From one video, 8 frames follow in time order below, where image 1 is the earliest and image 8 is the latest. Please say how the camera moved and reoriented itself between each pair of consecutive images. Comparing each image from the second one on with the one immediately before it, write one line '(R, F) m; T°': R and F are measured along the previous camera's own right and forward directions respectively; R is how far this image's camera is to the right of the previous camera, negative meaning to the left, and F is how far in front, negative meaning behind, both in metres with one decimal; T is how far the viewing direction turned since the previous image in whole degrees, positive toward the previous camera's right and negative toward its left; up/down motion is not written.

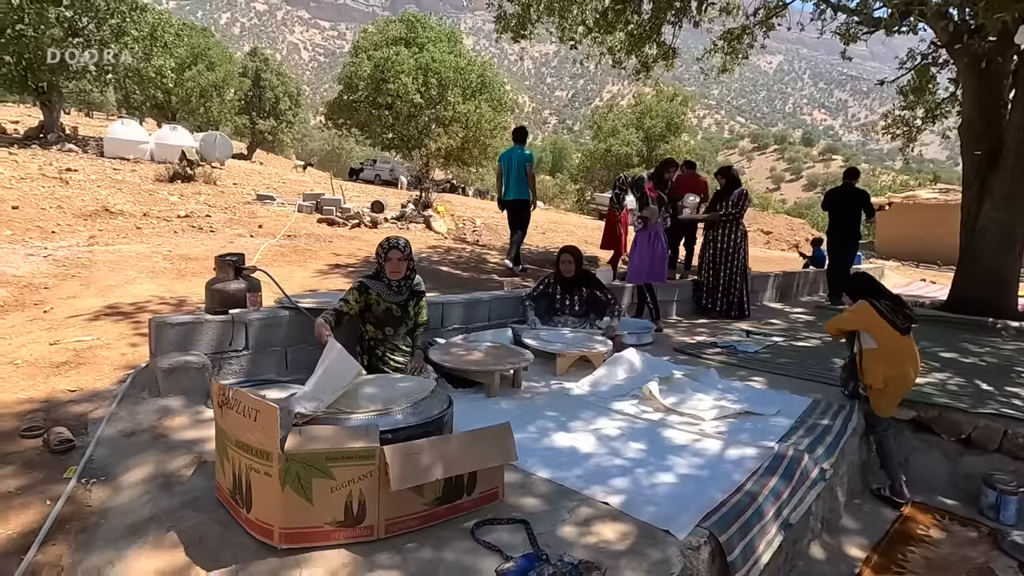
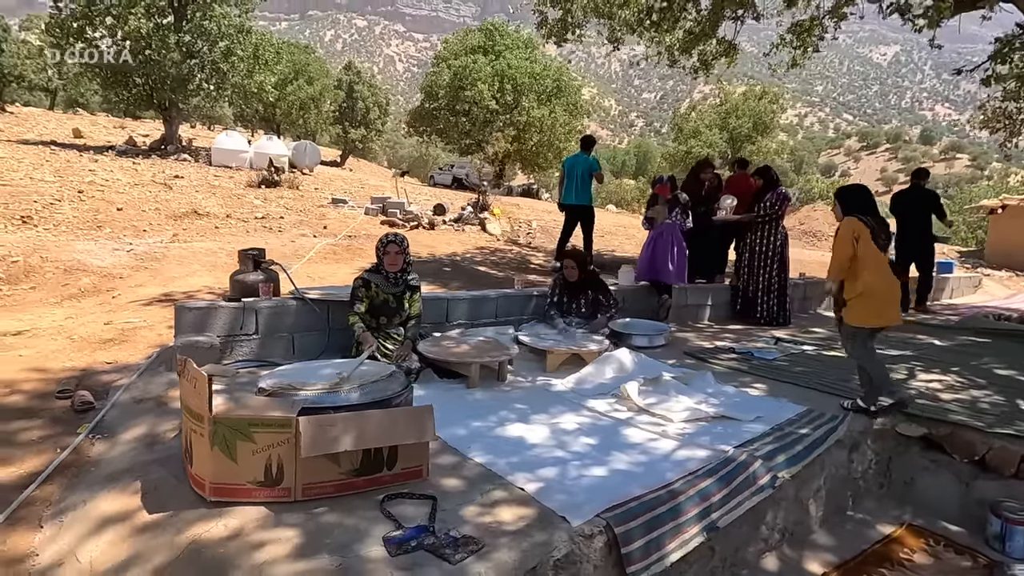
(+0.7, -0.1) m; -9°
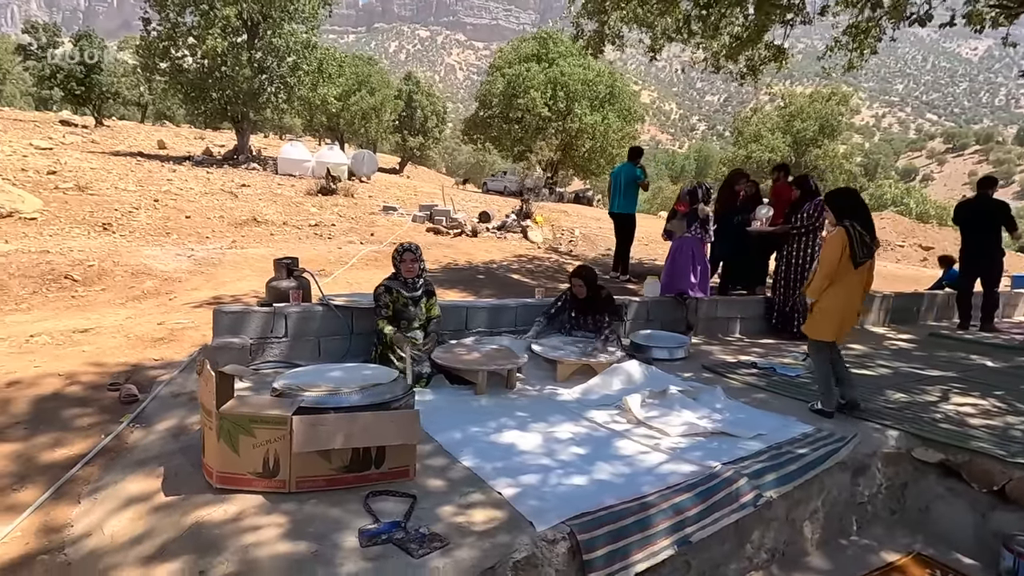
(+0.3, -0.1) m; -6°
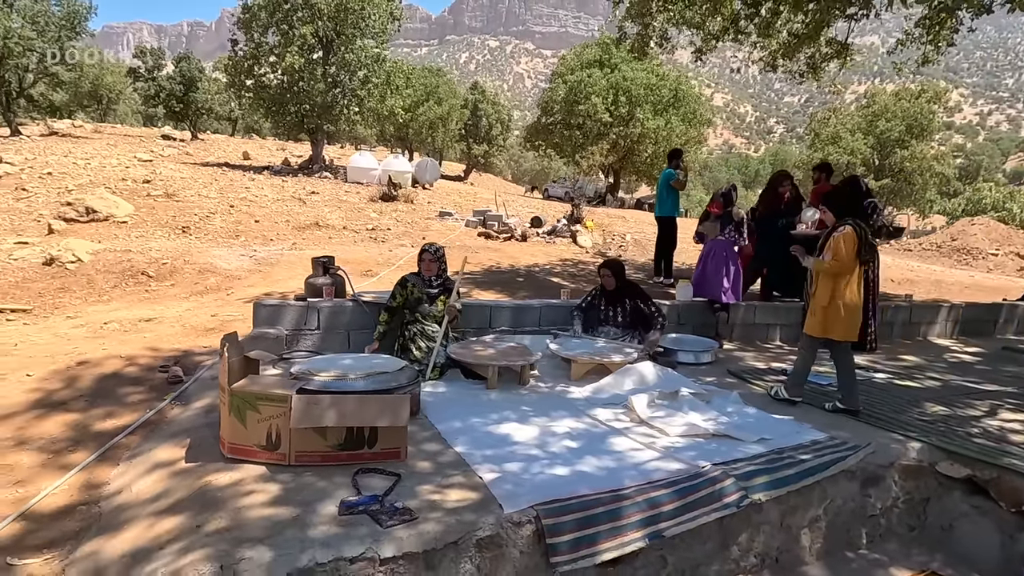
(+0.4, -0.1) m; -7°
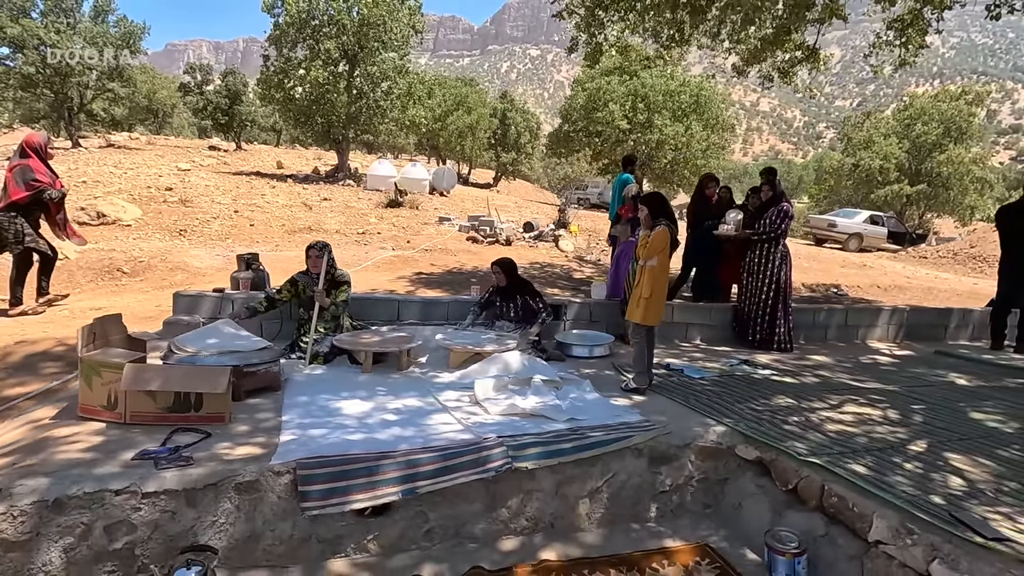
(+1.4, -0.3) m; -4°
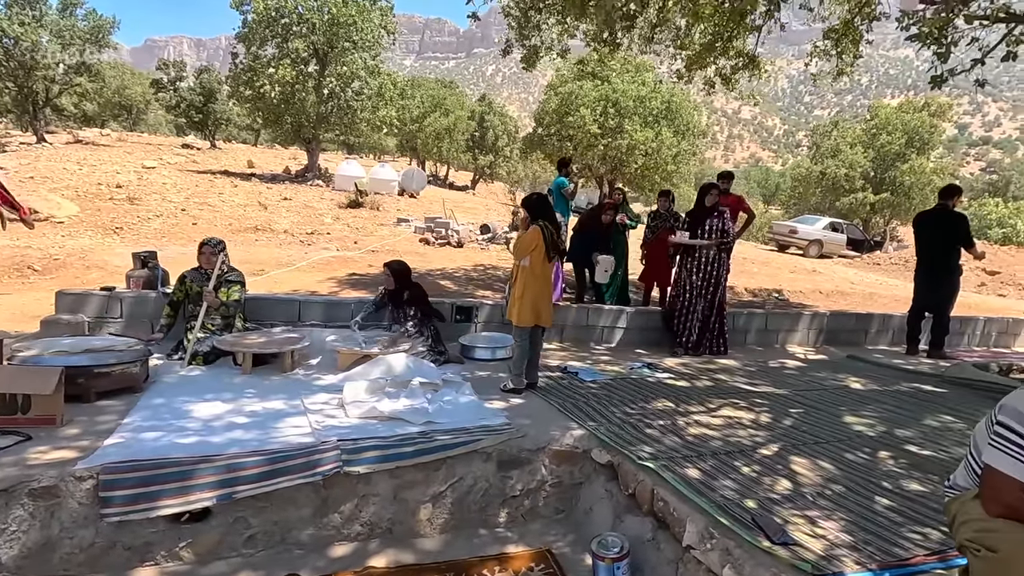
(+0.8, 0.0) m; +2°
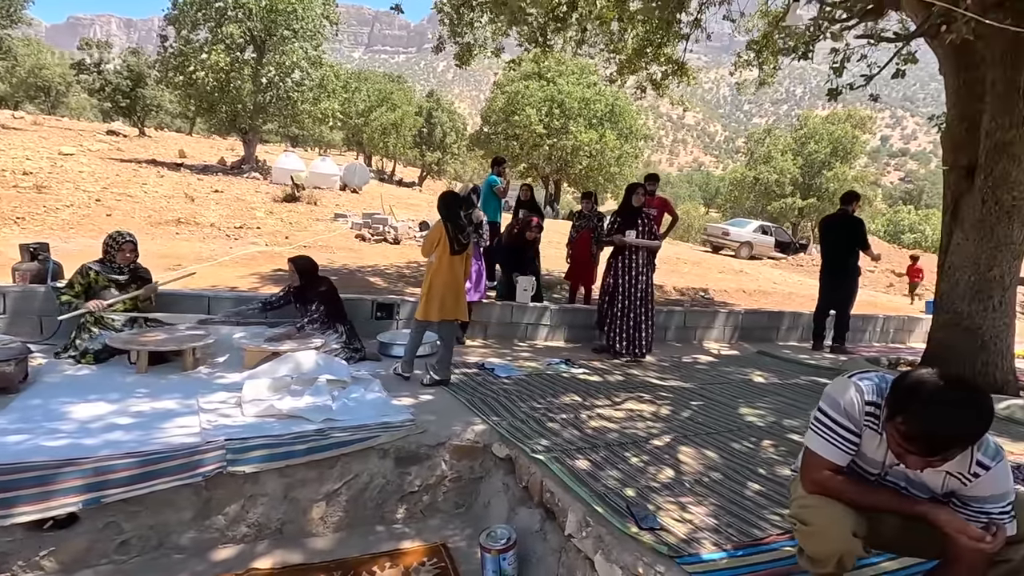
(+0.3, 0.0) m; +5°
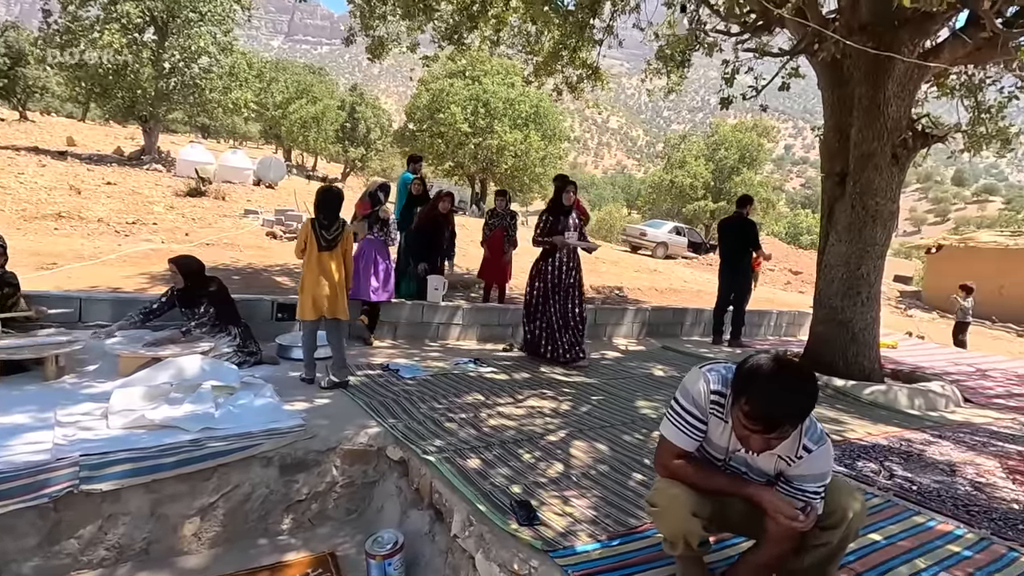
(+0.2, 0.0) m; +8°
